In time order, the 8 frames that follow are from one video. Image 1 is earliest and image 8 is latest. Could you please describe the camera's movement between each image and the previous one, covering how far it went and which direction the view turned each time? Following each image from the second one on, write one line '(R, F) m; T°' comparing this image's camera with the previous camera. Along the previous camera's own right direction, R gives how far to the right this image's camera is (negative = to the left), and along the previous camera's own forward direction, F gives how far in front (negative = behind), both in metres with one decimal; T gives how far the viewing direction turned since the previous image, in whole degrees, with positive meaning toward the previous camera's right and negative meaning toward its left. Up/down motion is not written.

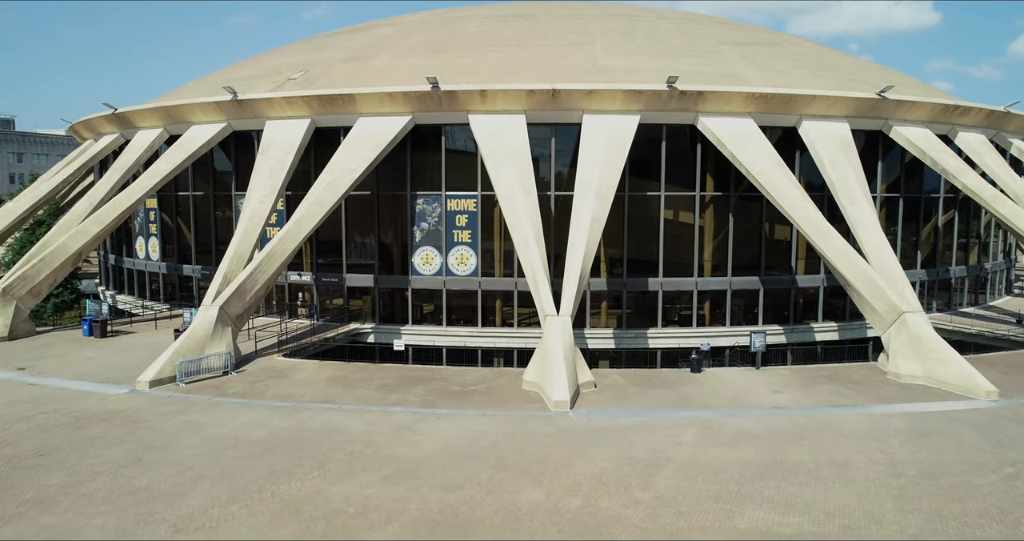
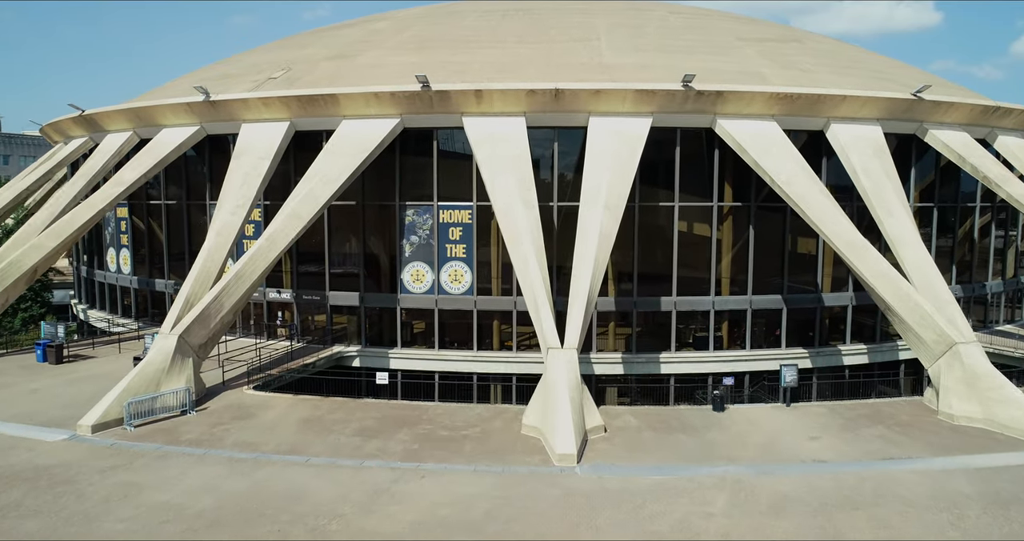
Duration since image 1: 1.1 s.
(+0.1, +2.0) m; 0°
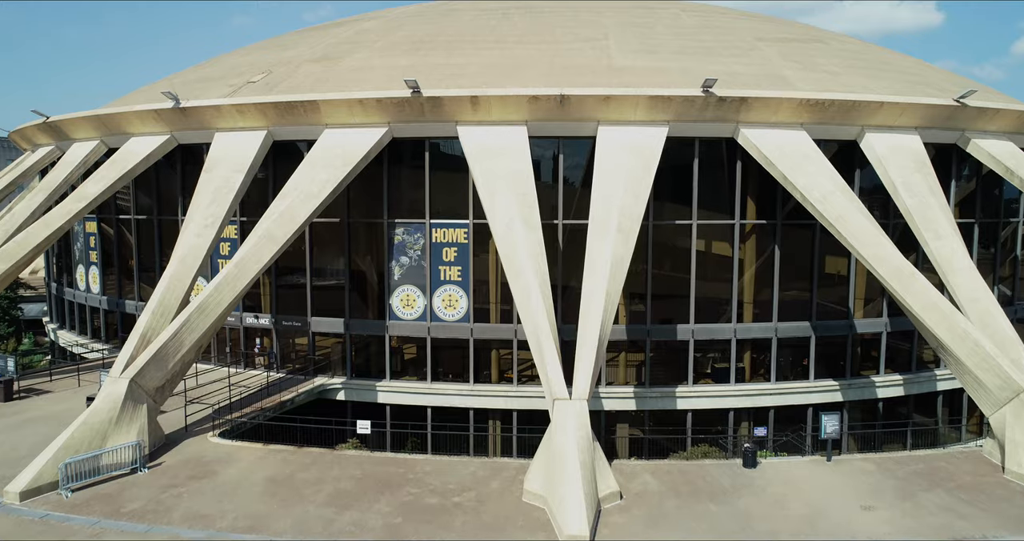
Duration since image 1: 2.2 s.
(0.0, +1.9) m; 0°
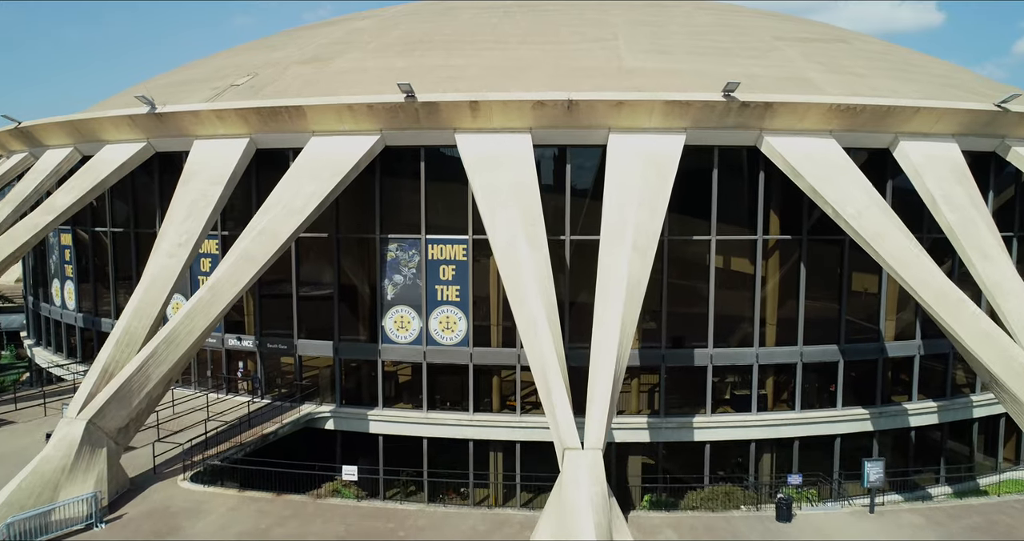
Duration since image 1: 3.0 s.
(-0.1, +1.5) m; 0°
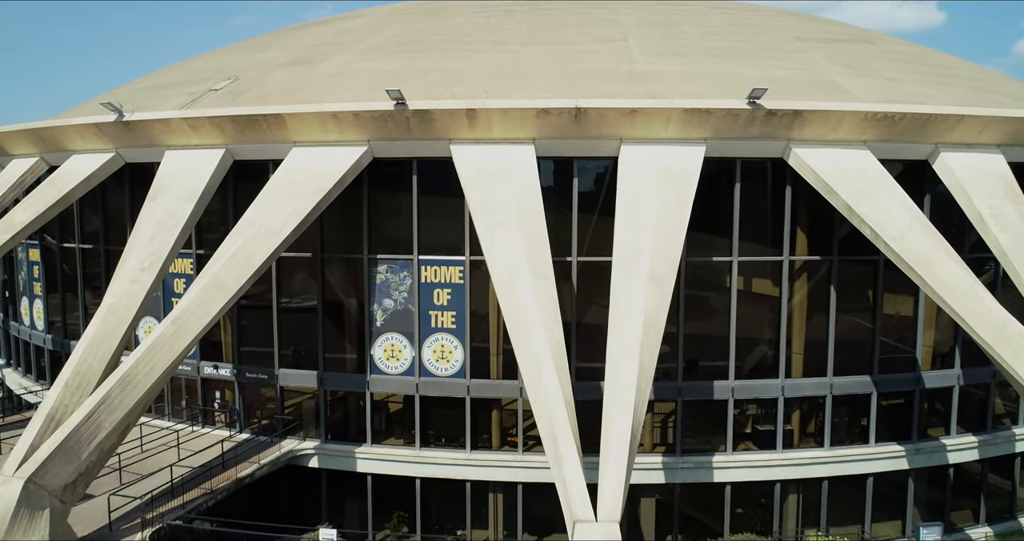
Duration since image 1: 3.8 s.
(0.0, +1.5) m; 0°
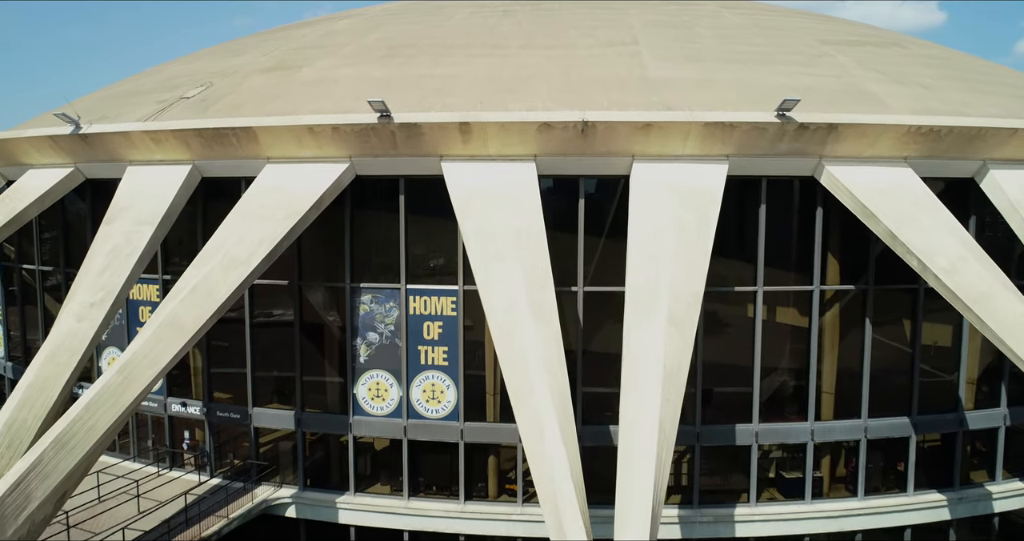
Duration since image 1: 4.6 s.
(0.0, +1.6) m; 0°
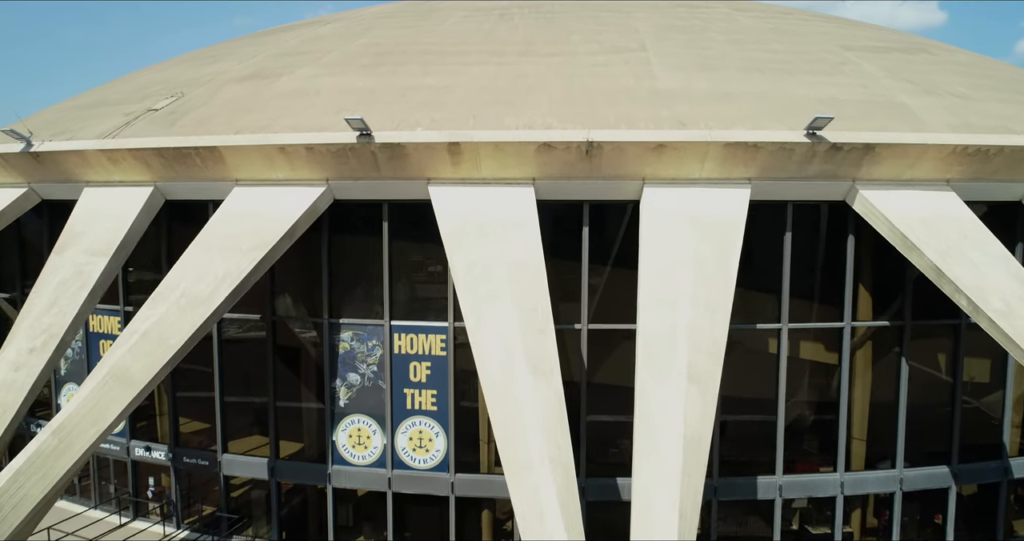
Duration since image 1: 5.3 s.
(+0.1, +1.4) m; 0°
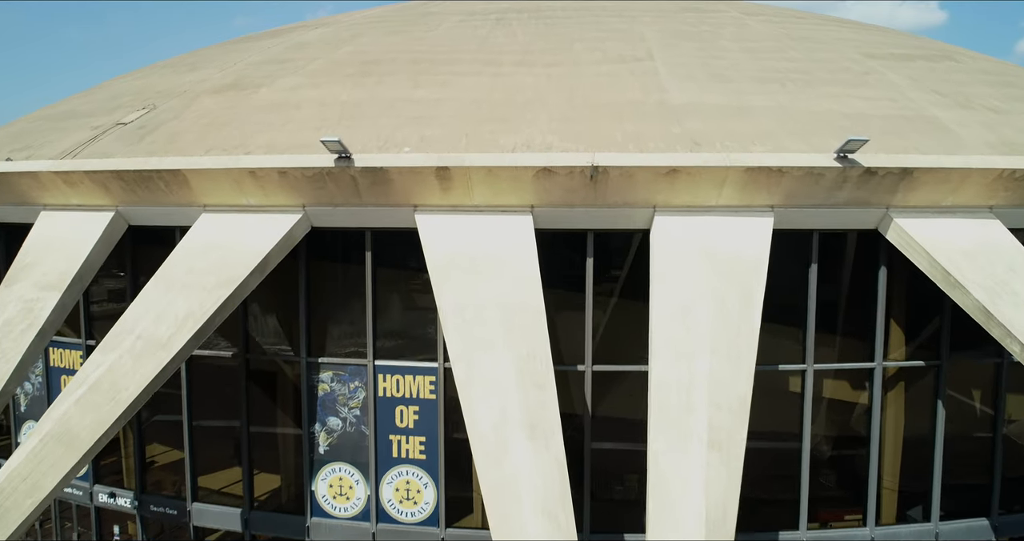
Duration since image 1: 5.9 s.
(+0.1, +1.2) m; 0°
